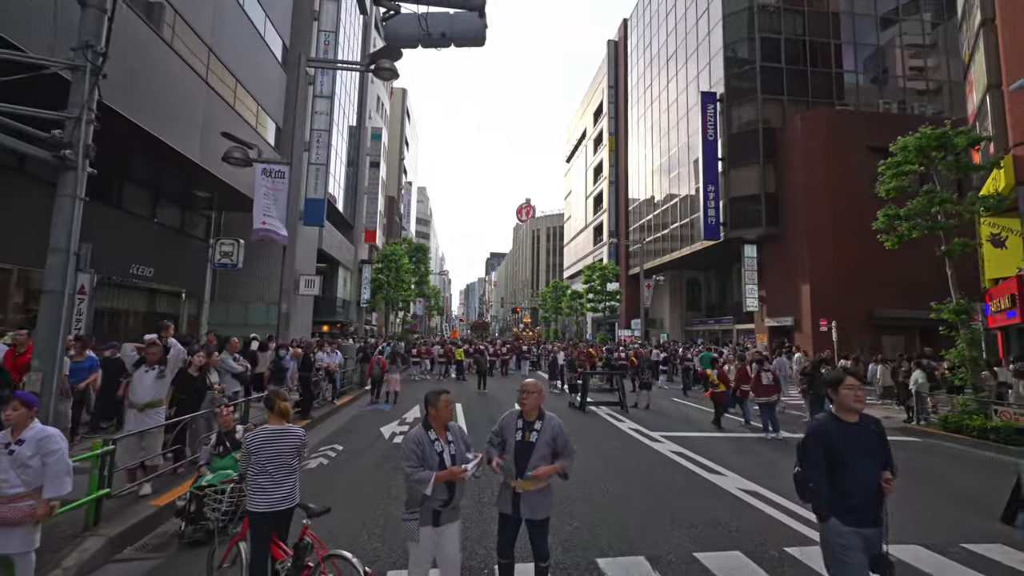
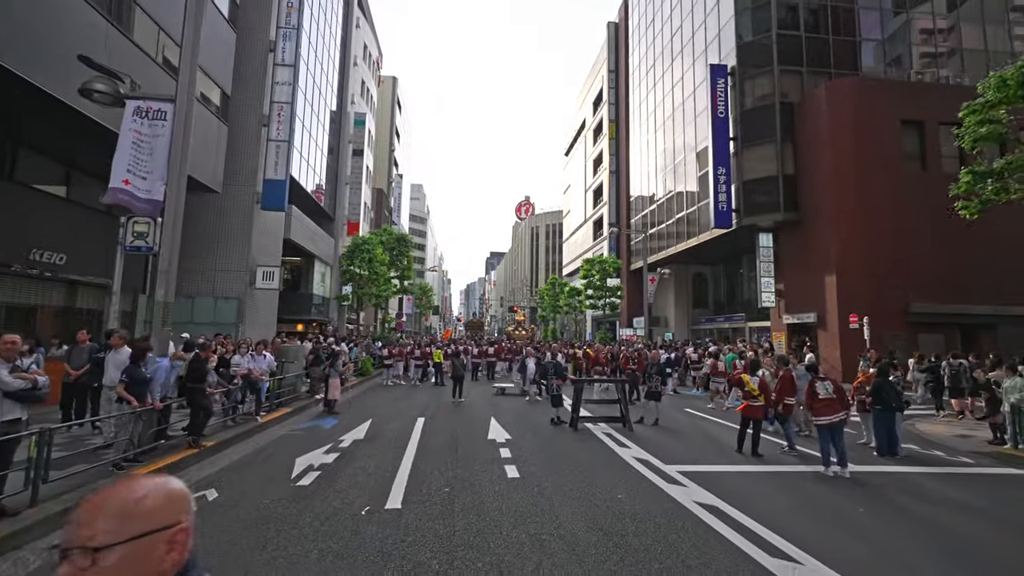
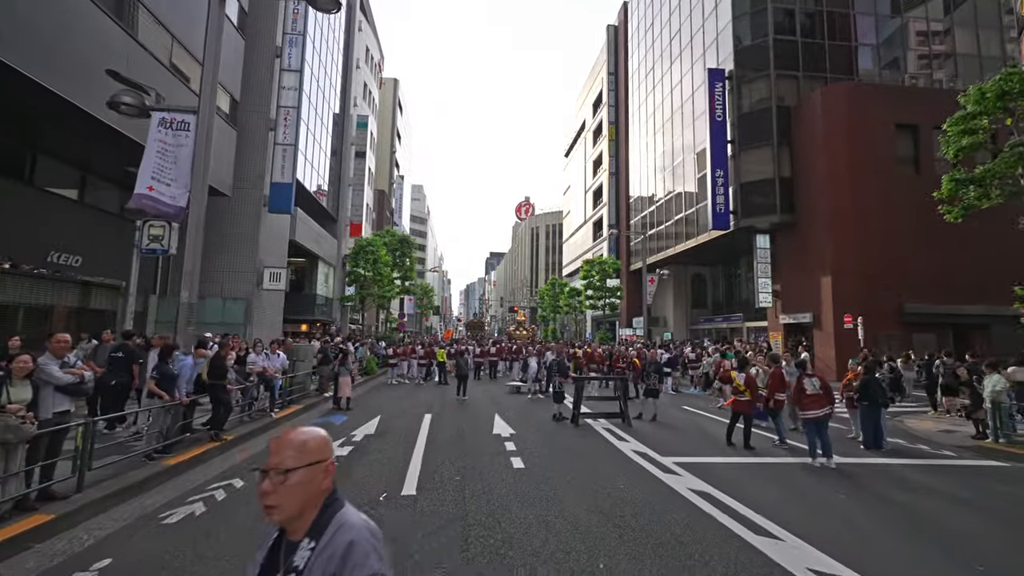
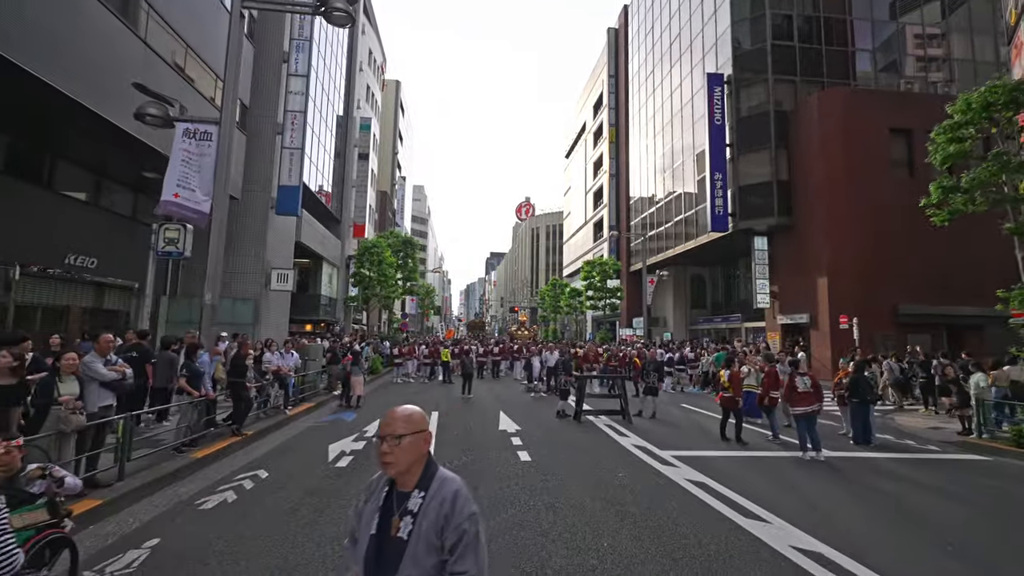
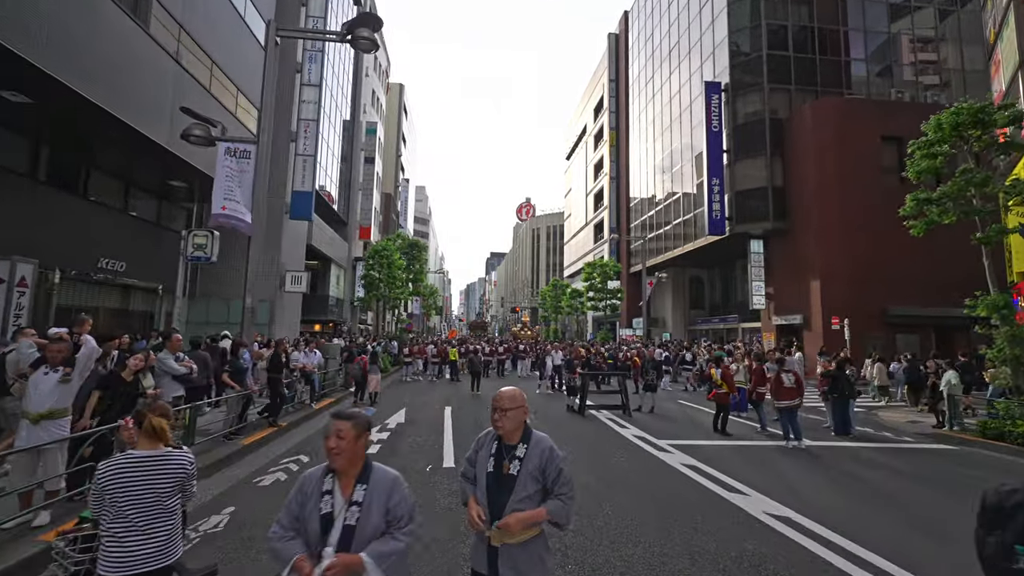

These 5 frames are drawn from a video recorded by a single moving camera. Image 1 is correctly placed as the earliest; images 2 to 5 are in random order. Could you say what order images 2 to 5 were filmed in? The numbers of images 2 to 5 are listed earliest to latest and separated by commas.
5, 4, 3, 2
